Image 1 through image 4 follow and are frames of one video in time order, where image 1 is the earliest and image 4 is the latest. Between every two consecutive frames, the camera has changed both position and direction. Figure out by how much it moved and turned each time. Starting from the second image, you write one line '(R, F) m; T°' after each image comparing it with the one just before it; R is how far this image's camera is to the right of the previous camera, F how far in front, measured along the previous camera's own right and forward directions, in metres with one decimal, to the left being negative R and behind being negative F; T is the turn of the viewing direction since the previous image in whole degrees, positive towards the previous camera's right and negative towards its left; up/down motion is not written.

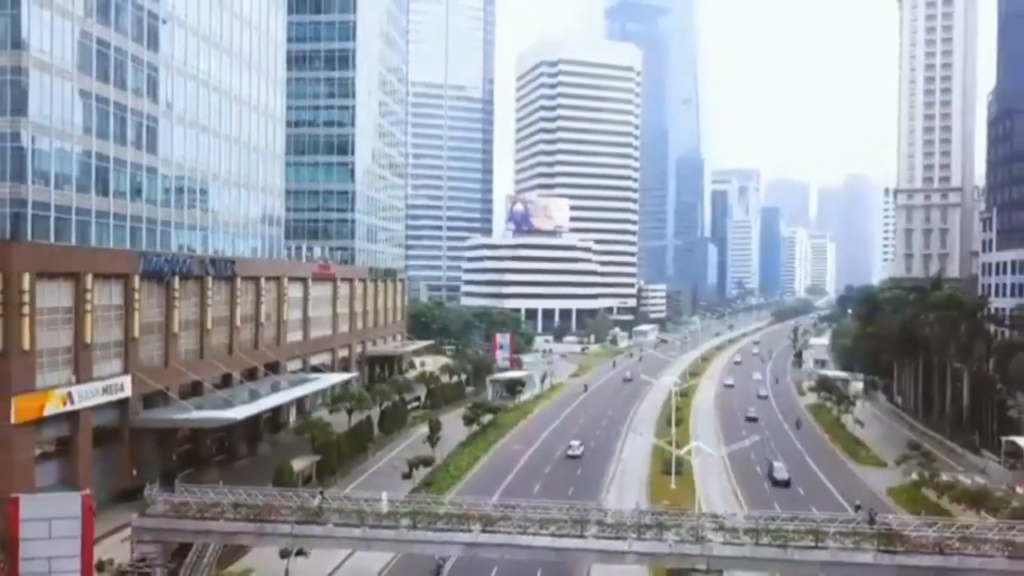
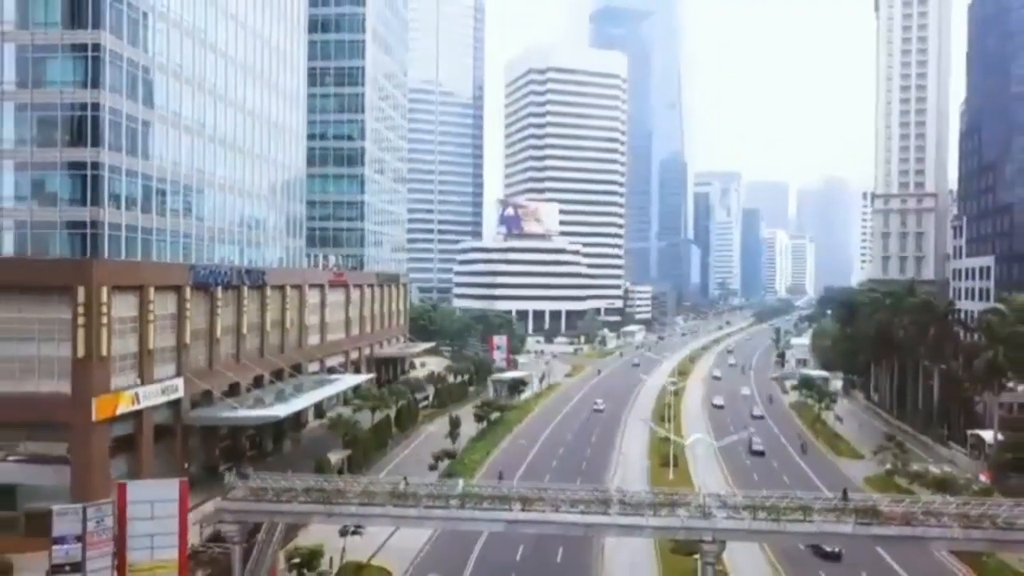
(-1.8, -5.0) m; +1°
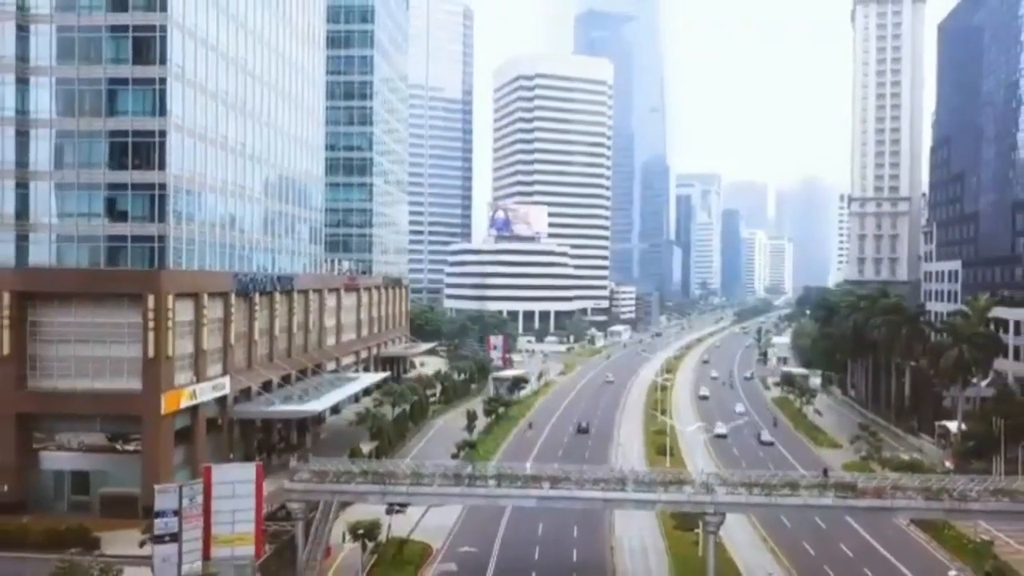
(-2.0, -5.4) m; +1°
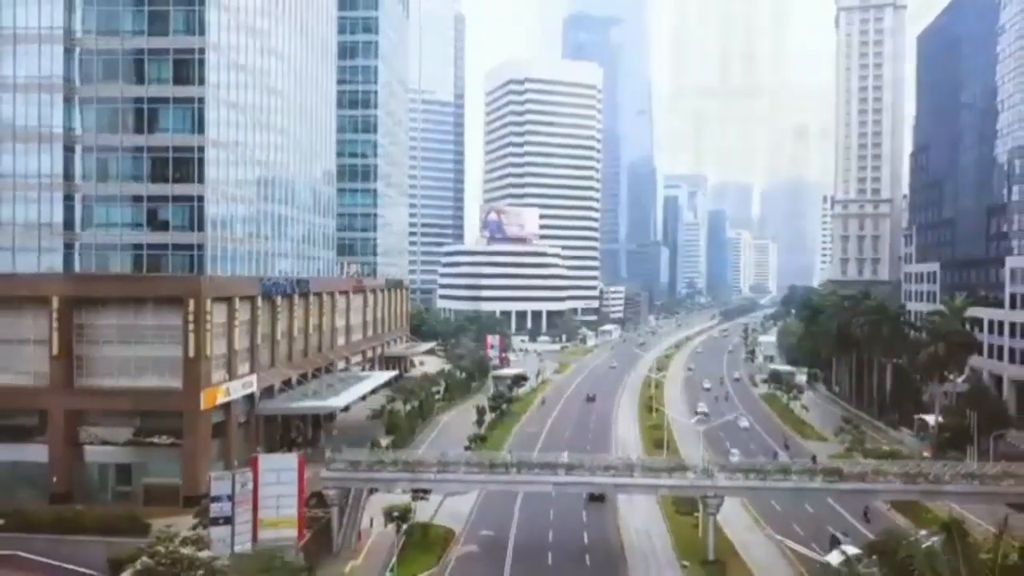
(-1.5, -3.9) m; +1°
